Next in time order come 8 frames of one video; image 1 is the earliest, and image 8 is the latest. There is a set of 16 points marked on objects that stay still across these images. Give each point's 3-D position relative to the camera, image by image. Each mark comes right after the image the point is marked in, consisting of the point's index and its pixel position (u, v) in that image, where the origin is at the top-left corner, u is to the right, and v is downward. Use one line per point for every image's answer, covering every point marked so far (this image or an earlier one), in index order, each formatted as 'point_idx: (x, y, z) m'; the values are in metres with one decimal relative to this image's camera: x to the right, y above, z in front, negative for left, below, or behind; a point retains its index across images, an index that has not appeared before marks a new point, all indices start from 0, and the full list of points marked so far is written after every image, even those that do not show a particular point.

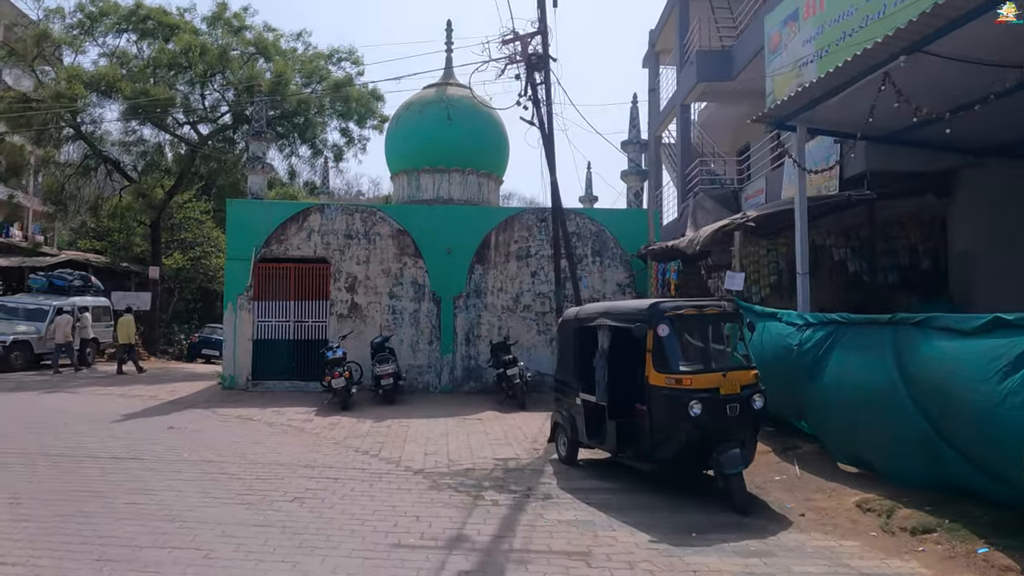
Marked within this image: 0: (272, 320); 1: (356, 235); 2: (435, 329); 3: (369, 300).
0: (-5.0, -0.7, +13.8) m
1: (-3.3, +1.1, +14.0) m
2: (-1.6, -0.9, +14.1) m
3: (-3.0, -0.3, +14.0) m
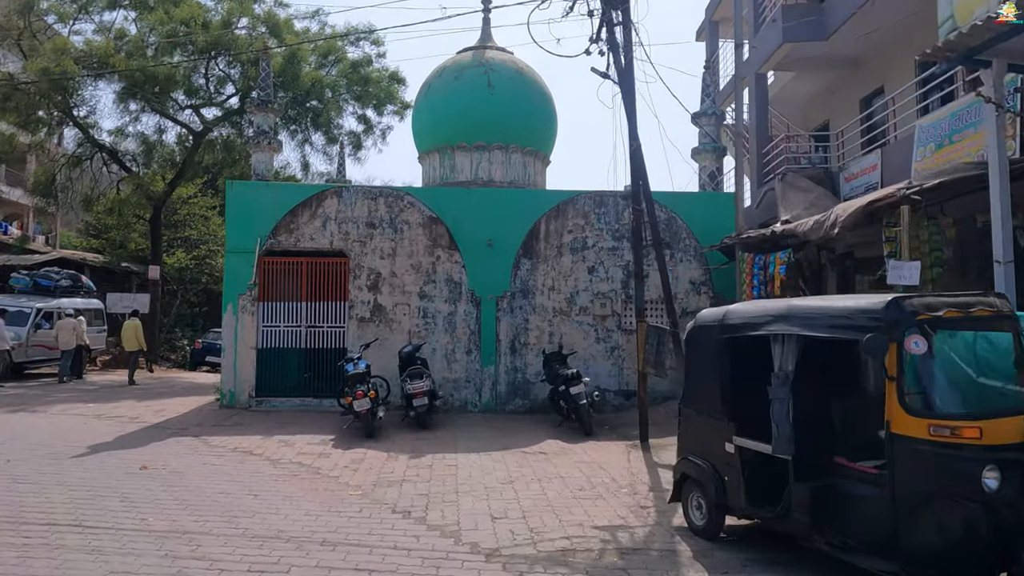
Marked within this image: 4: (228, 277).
0: (-4.0, -0.7, +11.5) m
1: (-2.4, +1.2, +11.8) m
2: (-0.7, -0.9, +11.8) m
3: (-2.0, -0.2, +11.7) m
4: (-5.0, +0.2, +11.5) m
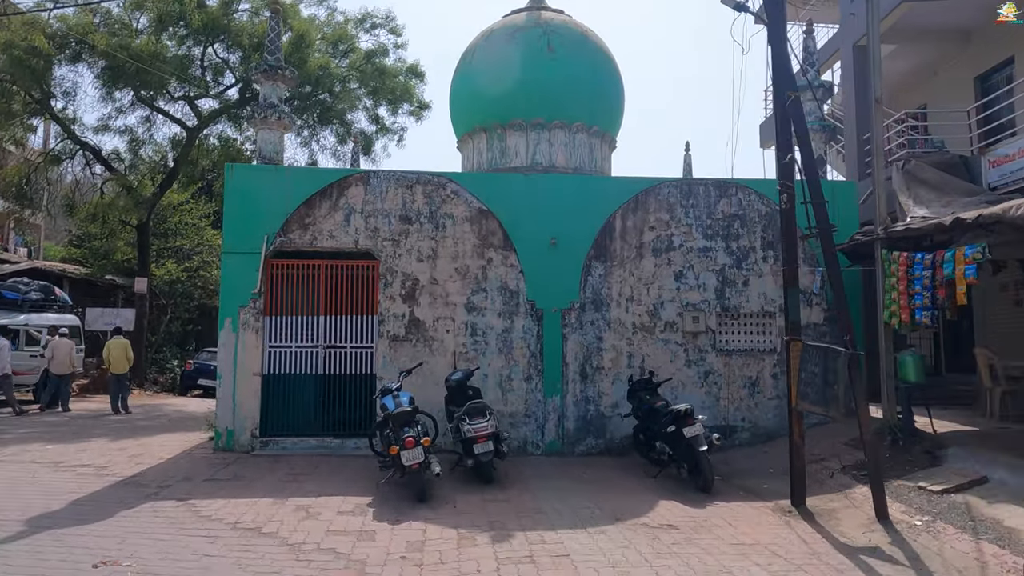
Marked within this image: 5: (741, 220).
0: (-3.0, -0.8, +9.1) m
1: (-1.4, +1.0, +9.4) m
2: (+0.3, -1.0, +9.4) m
3: (-1.0, -0.4, +9.3) m
4: (-4.0, 0.0, +9.1) m
5: (+3.4, +1.0, +9.8) m
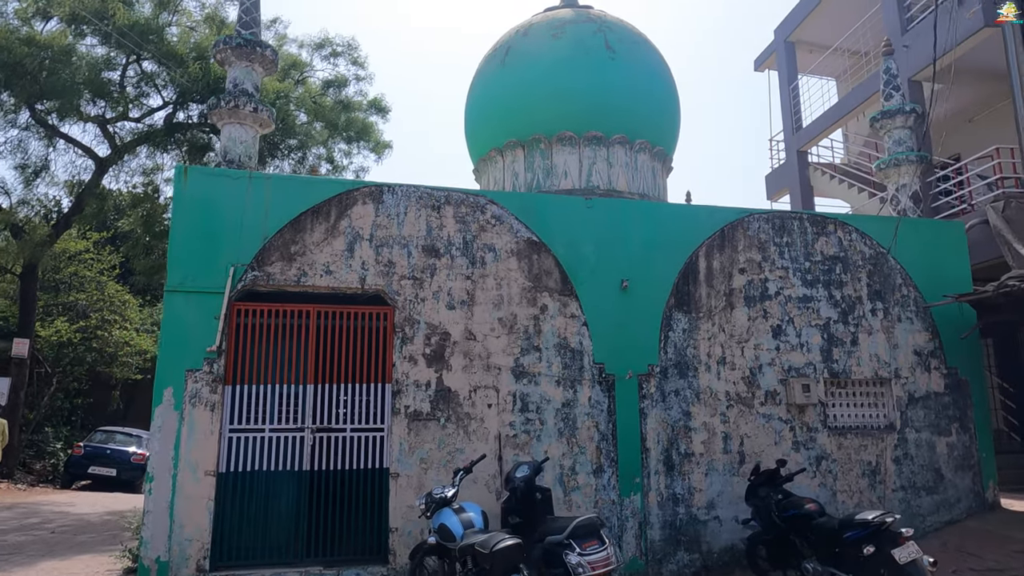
0: (-2.3, -1.3, +6.2) m
1: (-0.7, +0.4, +6.9) m
2: (+1.0, -1.6, +6.9) m
3: (-0.4, -1.0, +6.7) m
4: (-3.2, -0.5, +6.1) m
5: (+4.0, +0.3, +8.0) m
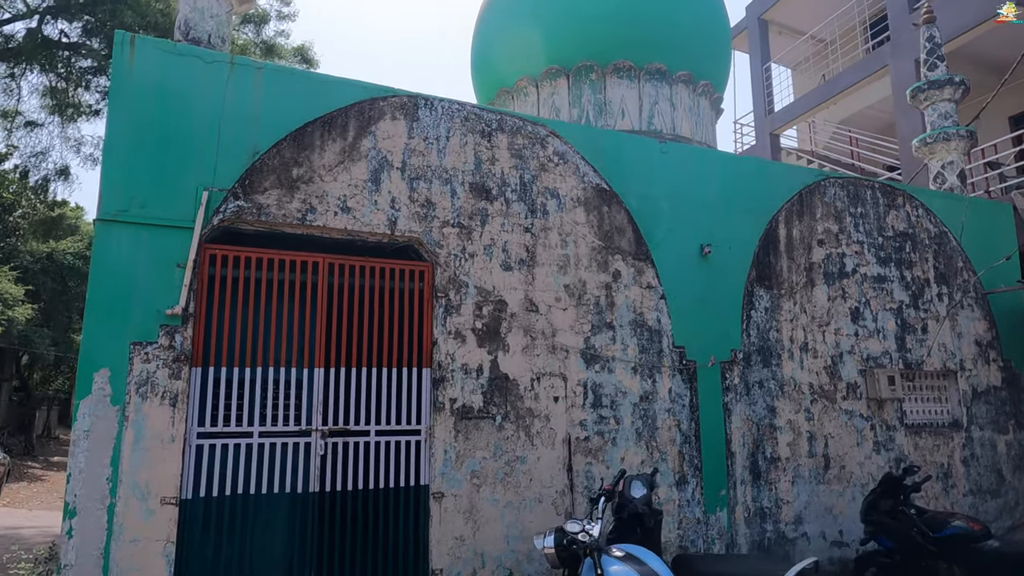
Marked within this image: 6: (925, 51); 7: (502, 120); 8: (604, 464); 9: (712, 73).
0: (-1.6, -0.9, +4.2) m
1: (-0.1, +0.8, +5.2) m
2: (+1.5, -1.3, +5.5) m
3: (+0.2, -0.6, +5.0) m
4: (-2.5, 0.0, +3.9) m
5: (+4.3, +0.5, +7.1) m
6: (+5.3, +3.0, +8.4) m
7: (-0.1, +1.3, +5.3) m
8: (+0.7, -1.4, +5.1) m
9: (+2.0, +2.2, +6.8) m
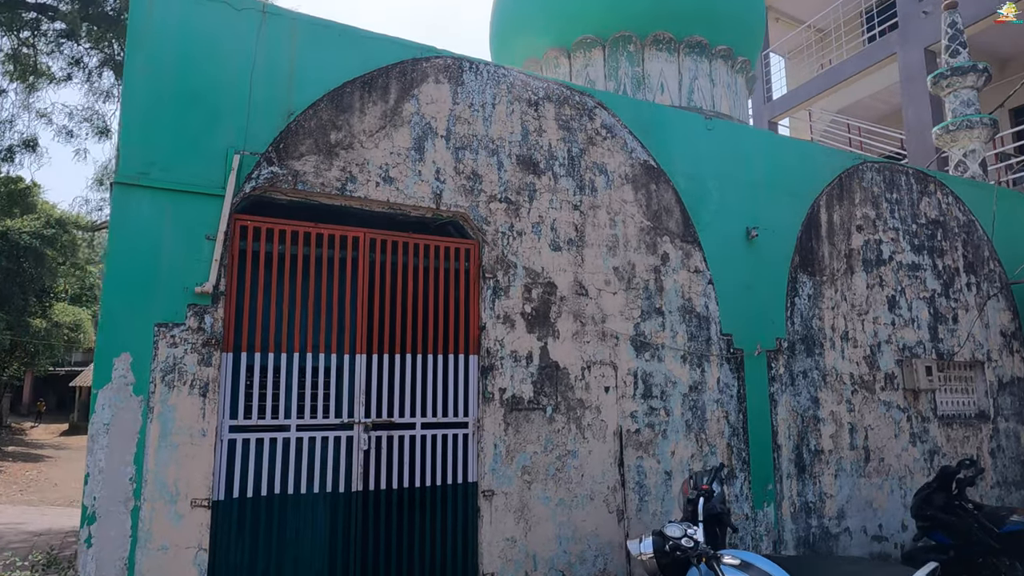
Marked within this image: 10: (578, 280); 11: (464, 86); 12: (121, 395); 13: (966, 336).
0: (-1.2, -0.8, +3.8) m
1: (+0.3, +0.9, +4.8) m
2: (+1.8, -1.2, +5.2) m
3: (+0.5, -0.5, +4.7) m
4: (-2.1, +0.1, +3.4) m
5: (+4.5, +0.6, +6.9) m
6: (+5.5, +3.1, +8.3) m
7: (+0.3, +1.5, +4.9) m
8: (+1.0, -1.2, +4.8) m
9: (+2.3, +2.3, +6.5) m
10: (+0.5, +0.1, +4.7) m
11: (-0.3, +1.4, +4.6) m
12: (-2.0, -0.5, +3.4) m
13: (+4.7, -0.5, +6.9) m
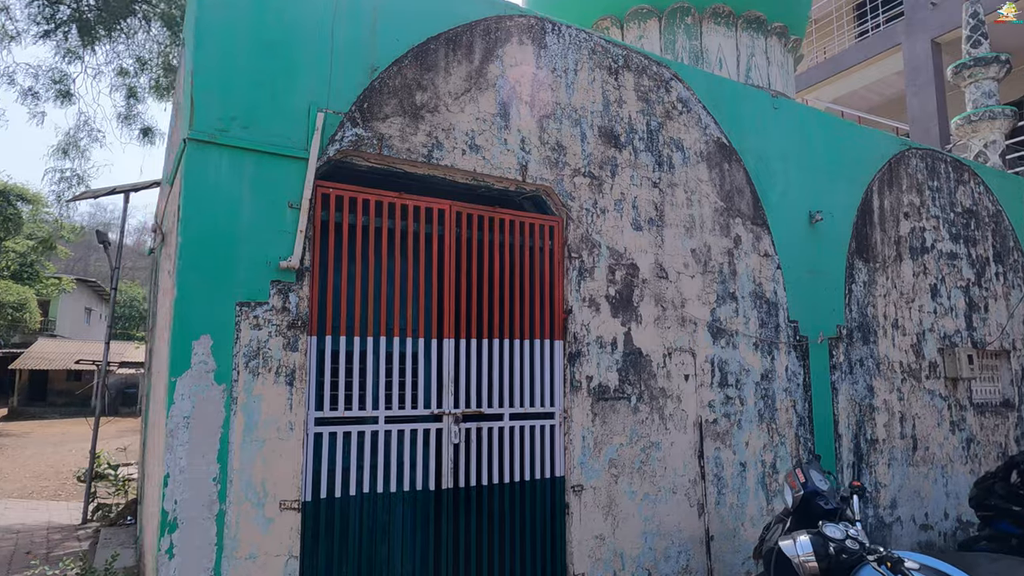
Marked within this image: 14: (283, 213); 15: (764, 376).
0: (-0.7, -0.7, +3.4) m
1: (+0.8, +1.0, +4.5) m
2: (+2.2, -1.1, +5.1) m
3: (+1.1, -0.4, +4.4) m
4: (-1.4, +0.2, +3.0) m
5: (+4.9, +0.7, +6.9) m
6: (+5.8, +3.3, +8.3) m
7: (+0.8, +1.6, +4.6) m
8: (+1.5, -1.1, +4.6) m
9: (+2.7, +2.5, +6.4) m
10: (+1.0, +0.2, +4.5) m
11: (+0.2, +1.5, +4.2) m
12: (-1.4, -0.4, +2.9) m
13: (+5.1, -0.4, +6.9) m
14: (-1.1, +0.4, +3.2) m
15: (+1.9, -0.6, +4.9) m
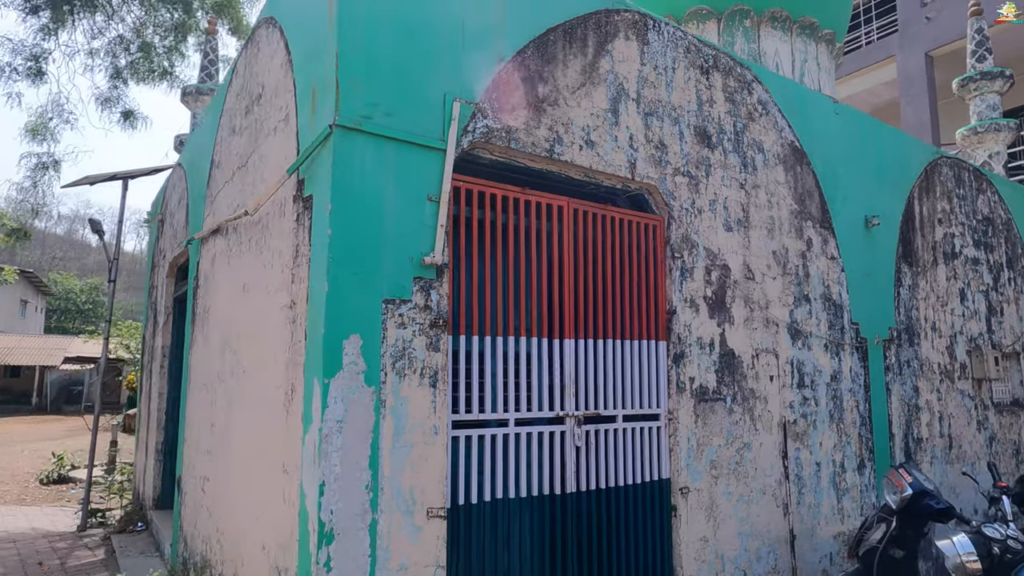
0: (0.0, -0.7, +3.3) m
1: (+1.4, +1.0, +4.5) m
2: (+2.8, -1.1, +5.2) m
3: (+1.6, -0.4, +4.4) m
4: (-0.7, +0.3, +2.8) m
5: (+5.3, +0.7, +7.3) m
6: (+6.1, +3.2, +8.7) m
7: (+1.4, +1.6, +4.6) m
8: (+2.1, -1.1, +4.7) m
9: (+3.2, +2.5, +6.5) m
10: (+1.6, +0.2, +4.5) m
11: (+0.9, +1.5, +4.1) m
12: (-0.7, -0.4, +2.8) m
13: (+5.4, -0.4, +7.2) m
14: (-0.4, +0.4, +3.1) m
15: (+2.4, -0.7, +5.0) m
